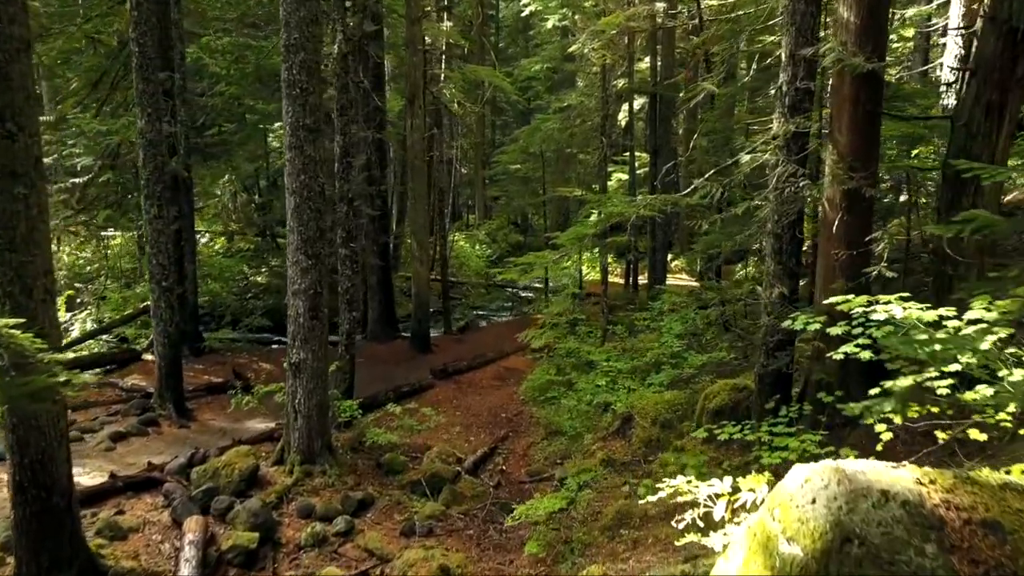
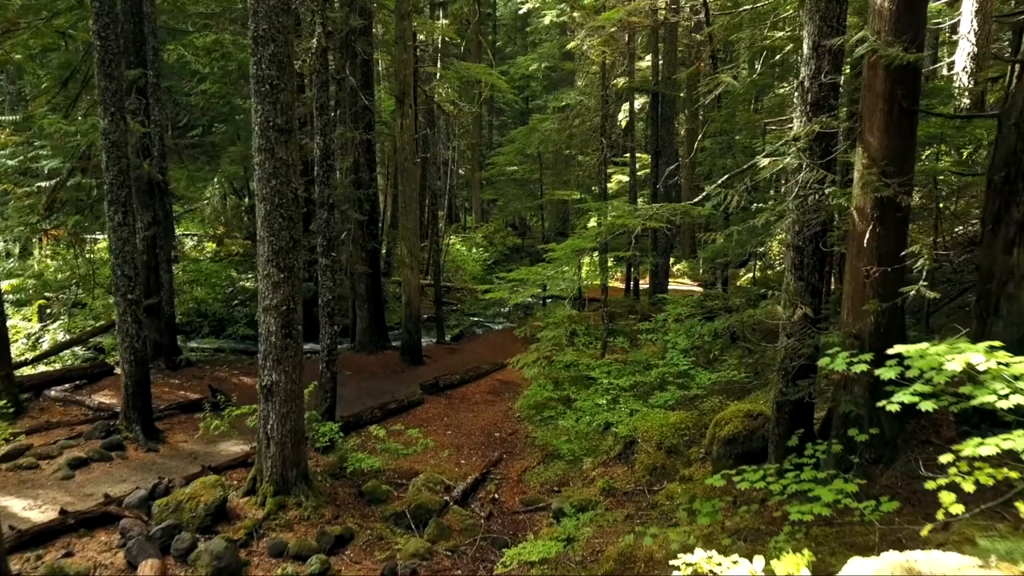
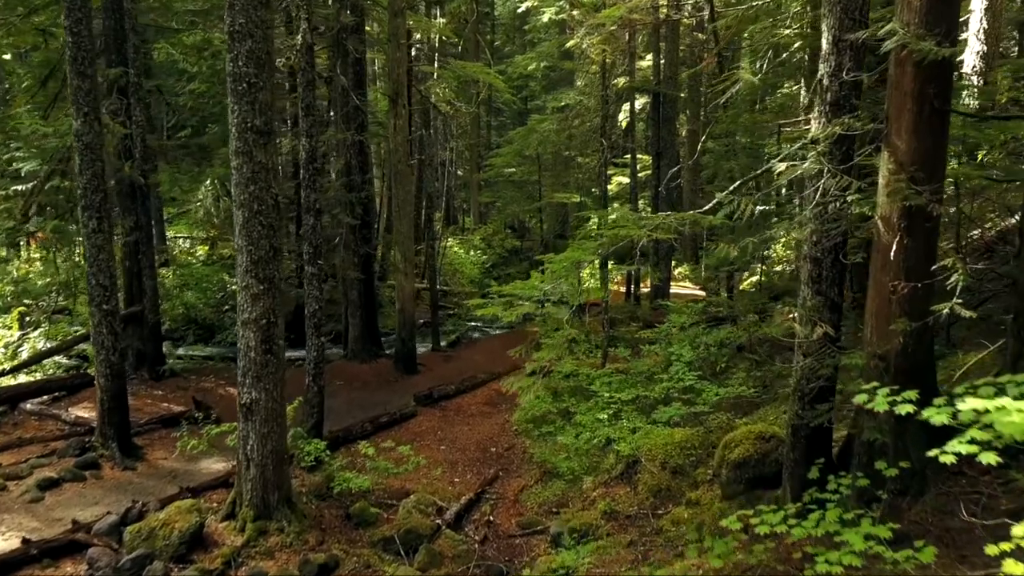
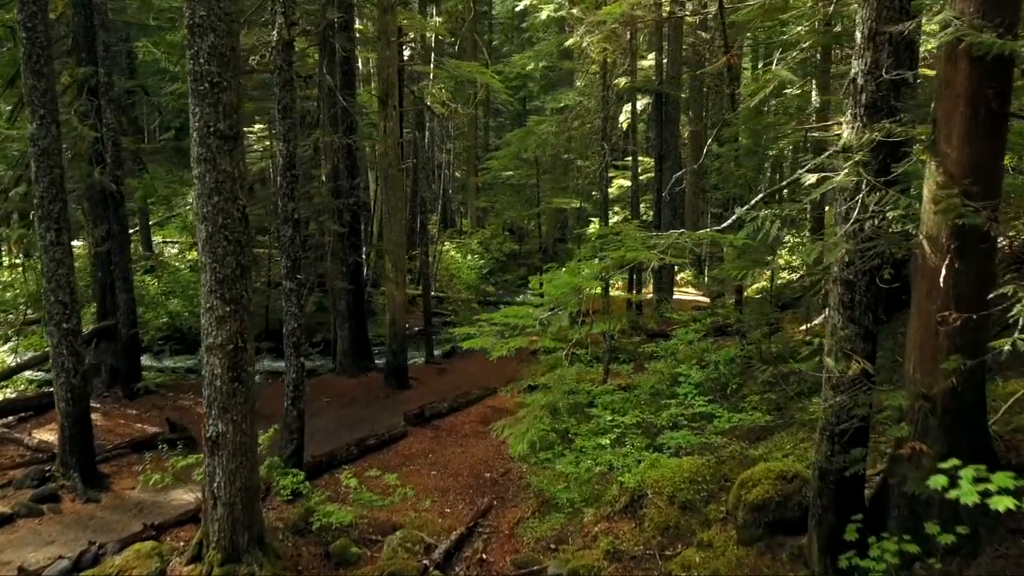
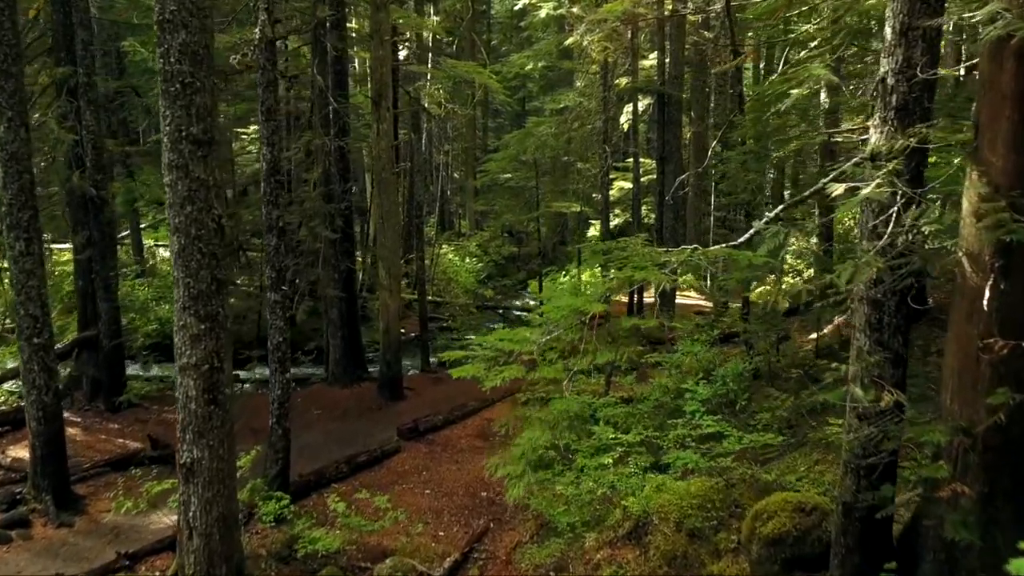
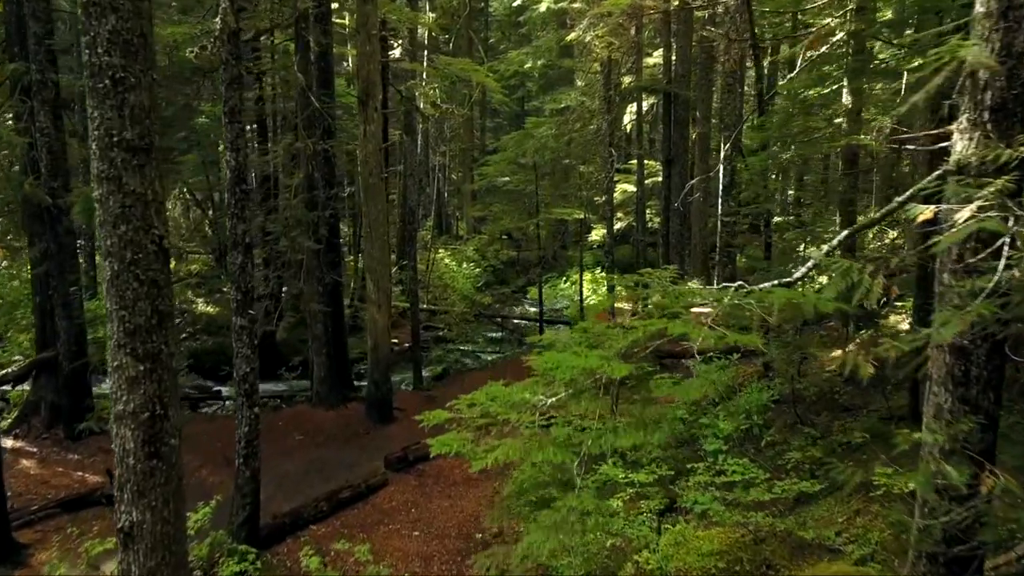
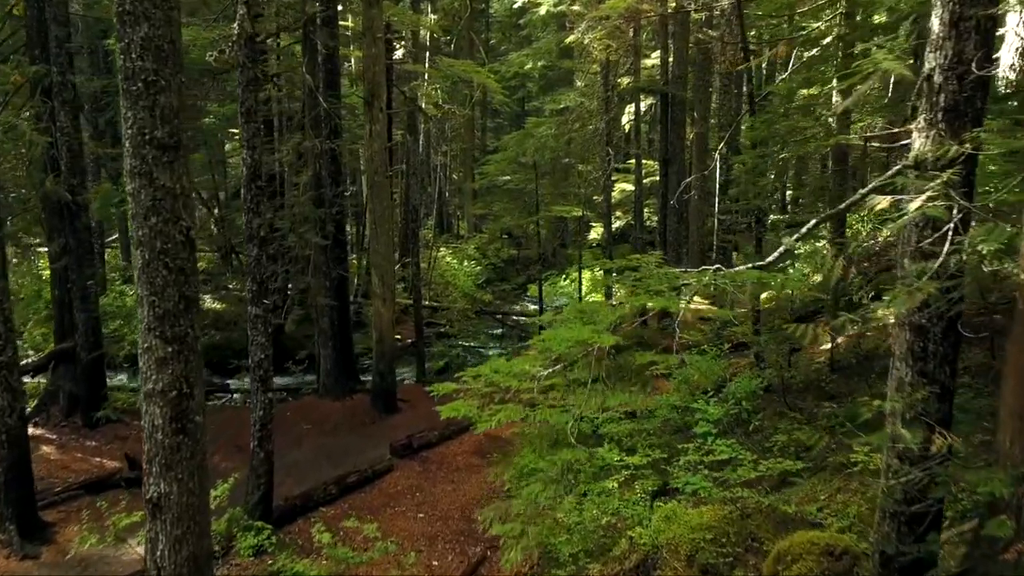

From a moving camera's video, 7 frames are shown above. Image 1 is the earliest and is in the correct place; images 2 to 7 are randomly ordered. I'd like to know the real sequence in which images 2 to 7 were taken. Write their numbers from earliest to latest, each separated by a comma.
2, 3, 4, 5, 7, 6
